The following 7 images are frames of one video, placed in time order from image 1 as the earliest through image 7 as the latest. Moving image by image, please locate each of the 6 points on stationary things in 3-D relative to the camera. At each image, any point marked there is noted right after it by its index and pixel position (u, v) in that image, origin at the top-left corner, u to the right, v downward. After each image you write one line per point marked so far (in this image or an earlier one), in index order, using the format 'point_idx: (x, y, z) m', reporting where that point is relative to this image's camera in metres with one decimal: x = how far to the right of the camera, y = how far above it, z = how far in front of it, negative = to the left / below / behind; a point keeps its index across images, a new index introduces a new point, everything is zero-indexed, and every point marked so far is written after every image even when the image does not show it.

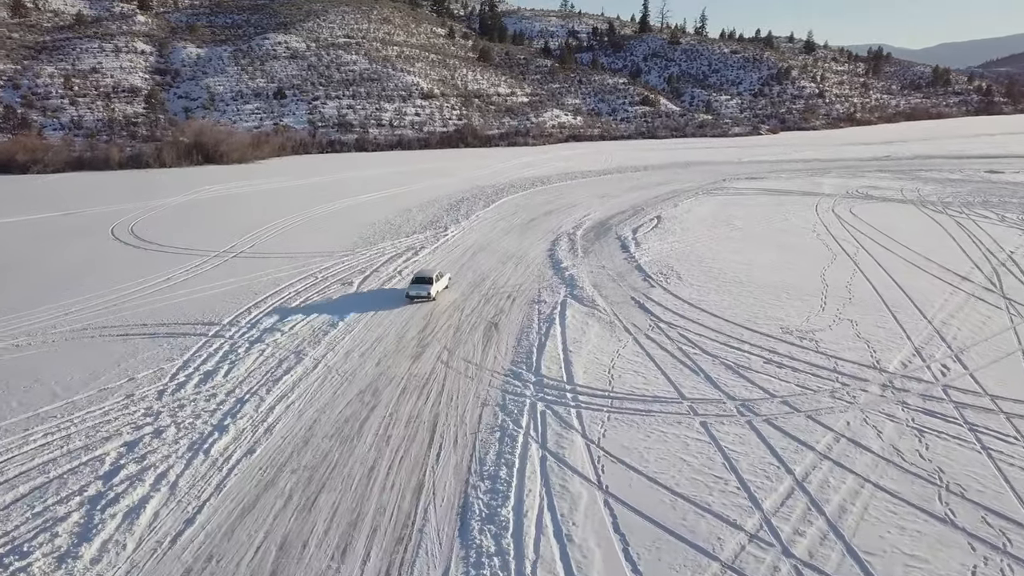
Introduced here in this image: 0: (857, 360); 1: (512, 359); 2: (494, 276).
0: (+5.5, -1.2, +12.8) m
1: (0.0, -1.1, +12.9) m
2: (-0.4, +0.3, +18.9) m
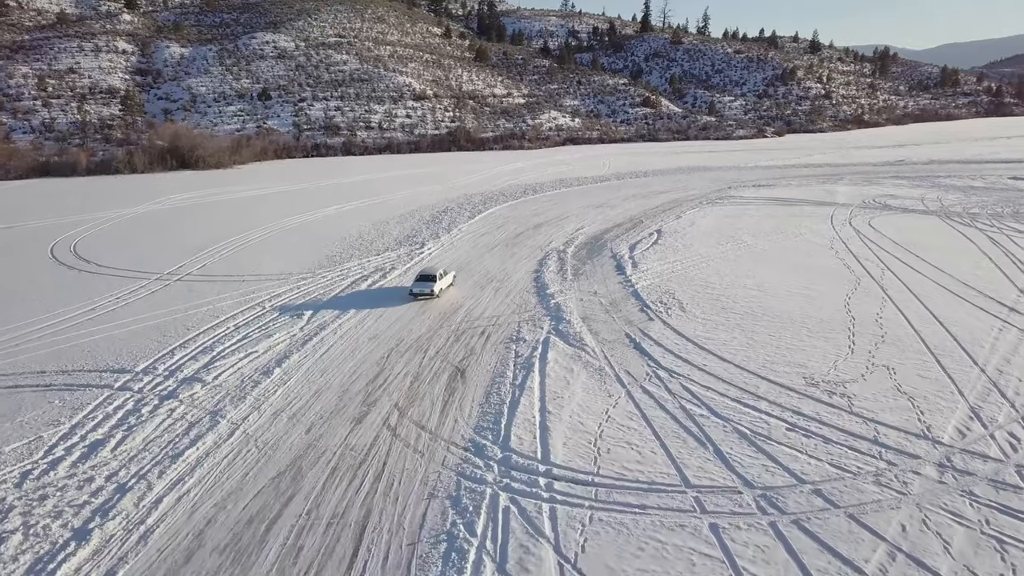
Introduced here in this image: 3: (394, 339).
0: (+5.0, -1.8, +10.4) m
1: (-0.5, -1.8, +10.5) m
2: (-0.9, -0.4, +16.4) m
3: (-2.1, -0.9, +14.2) m
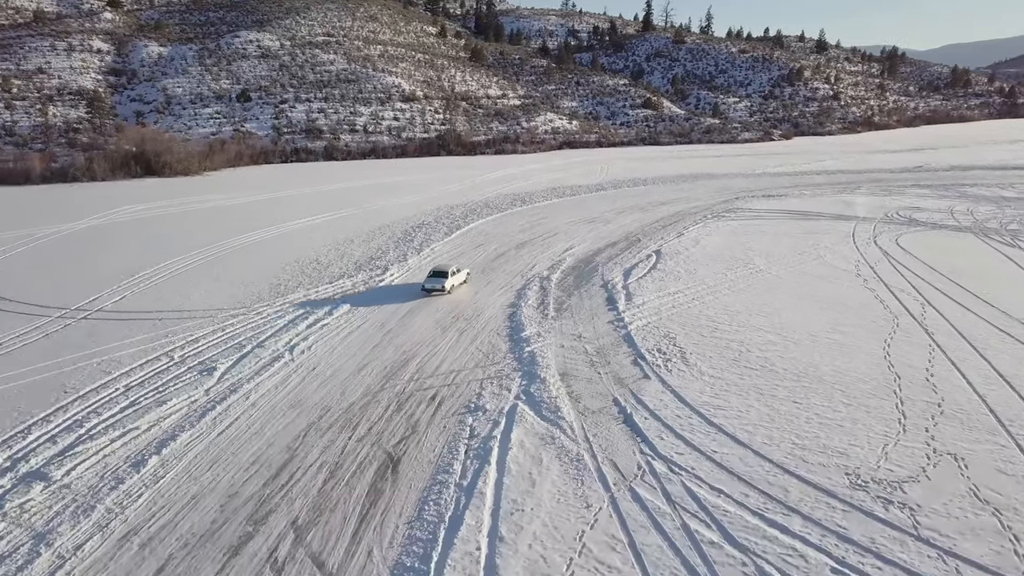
0: (+4.4, -2.6, +7.4) m
1: (-1.1, -2.5, +7.5) m
2: (-1.5, -1.1, +13.4) m
3: (-2.7, -1.7, +11.2) m
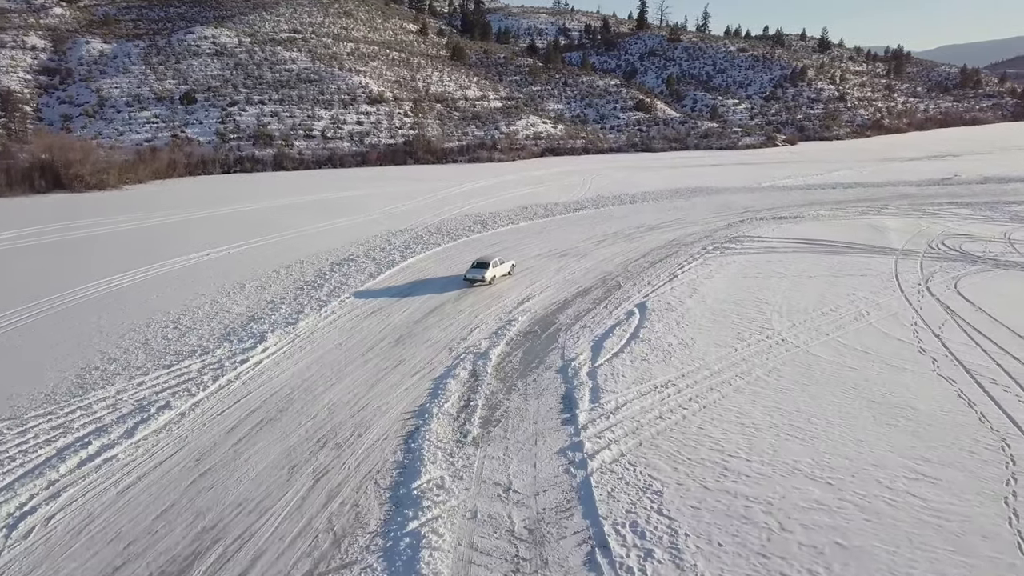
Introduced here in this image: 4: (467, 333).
0: (+3.2, -3.9, +1.9) m
1: (-2.3, -3.9, +2.0) m
2: (-2.7, -2.5, +7.9) m
3: (-3.9, -3.0, +5.7) m
4: (-0.8, -0.8, +14.4) m
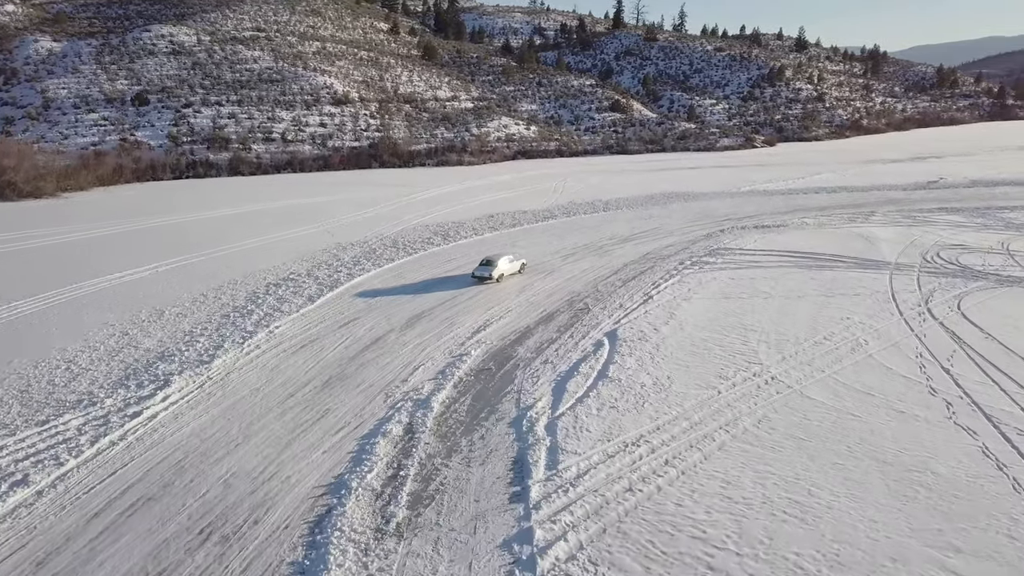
0: (+2.7, -4.4, 0.0) m
1: (-2.8, -4.4, -0.1) m
2: (-3.4, -3.0, +5.9) m
3: (-4.5, -3.5, +3.6) m
4: (-1.6, -1.3, +12.4) m
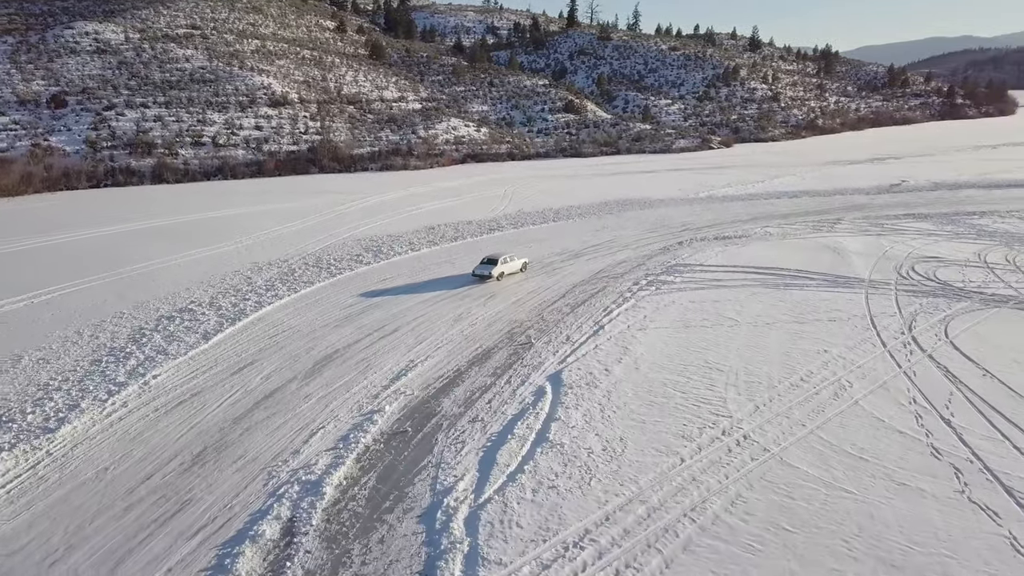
0: (+2.4, -4.9, -2.1) m
1: (-3.1, -5.0, -2.5) m
2: (-4.0, -3.6, +3.4) m
3: (-5.0, -4.2, +1.1) m
4: (-2.6, -1.9, +10.1) m
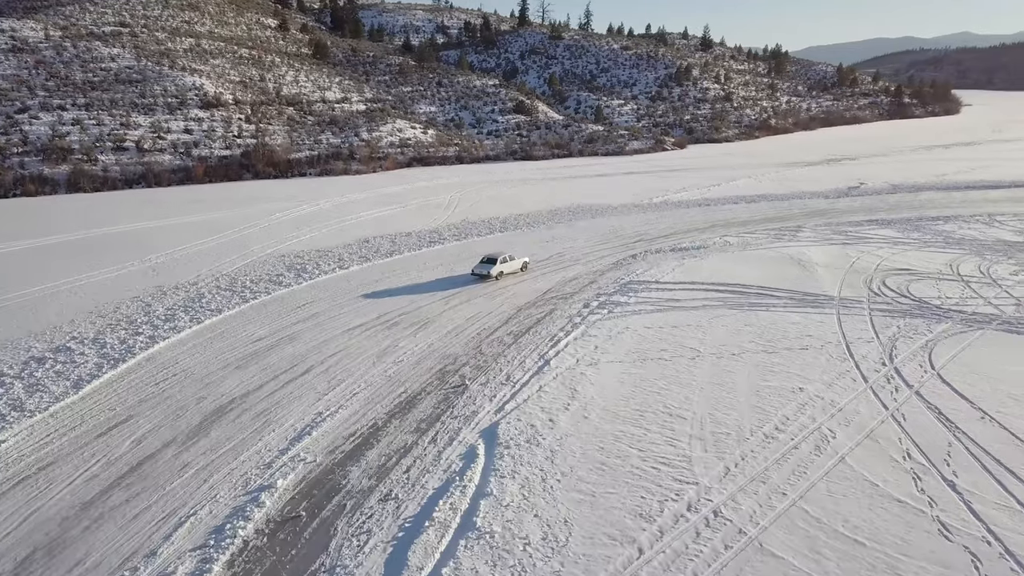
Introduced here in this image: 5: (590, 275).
0: (+2.2, -5.3, -4.0) m
1: (-3.2, -5.5, -4.6) m
2: (-4.5, -4.2, +1.3) m
3: (-5.3, -4.7, -1.1) m
4: (-3.4, -2.5, +8.0) m
5: (+1.8, +0.3, +18.8) m
